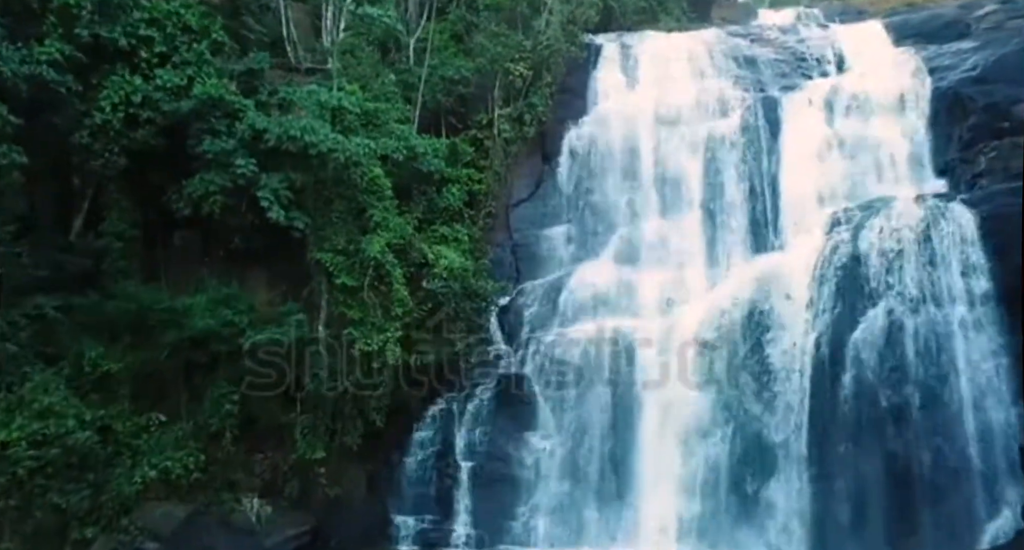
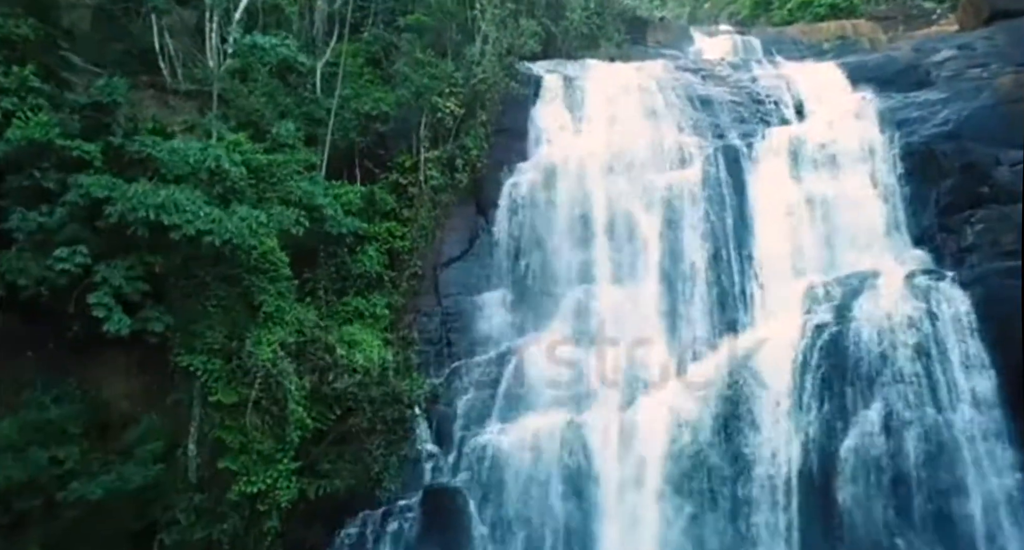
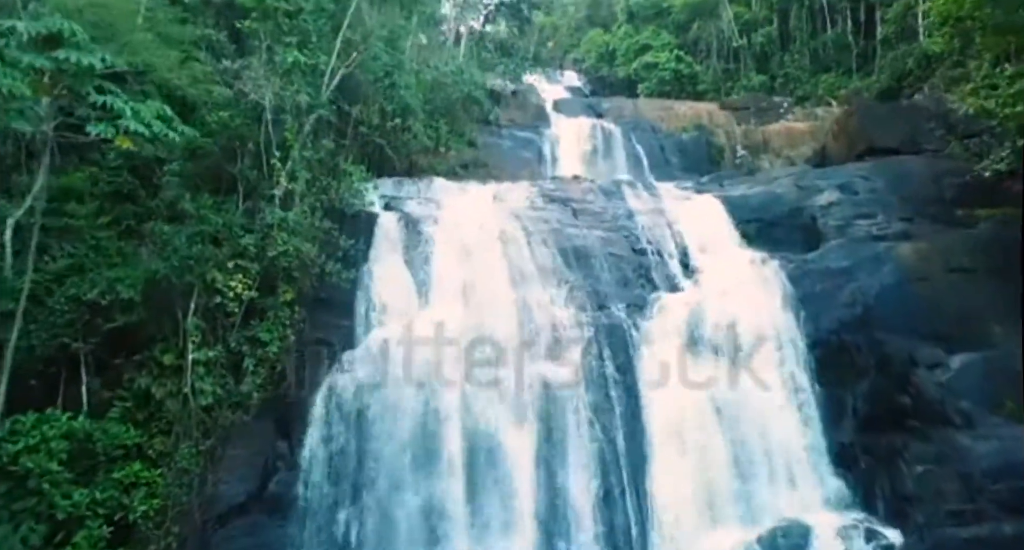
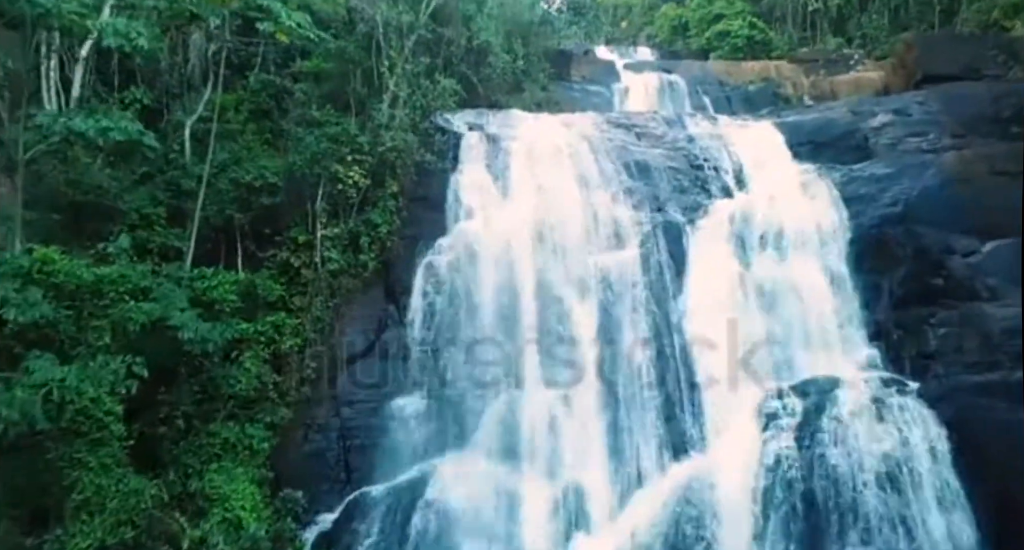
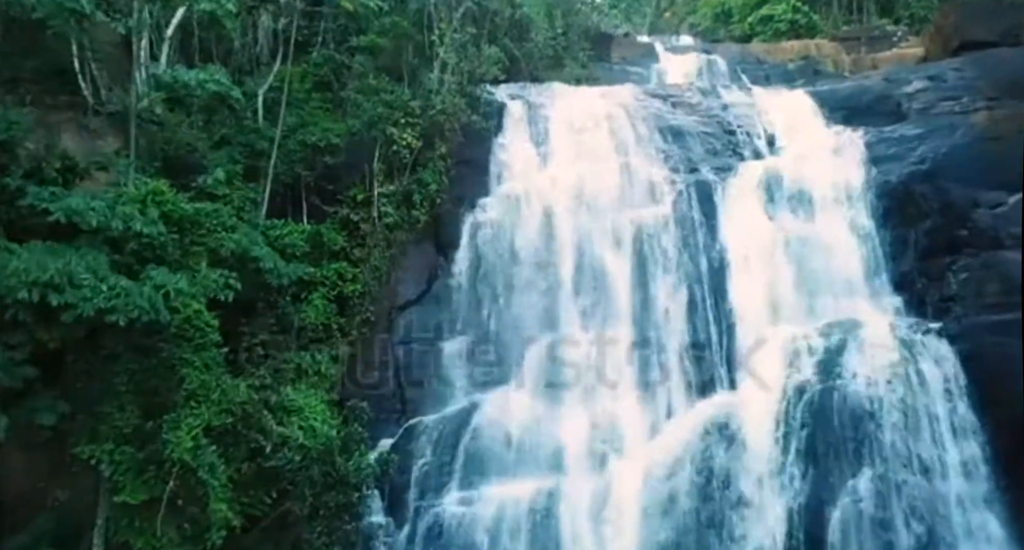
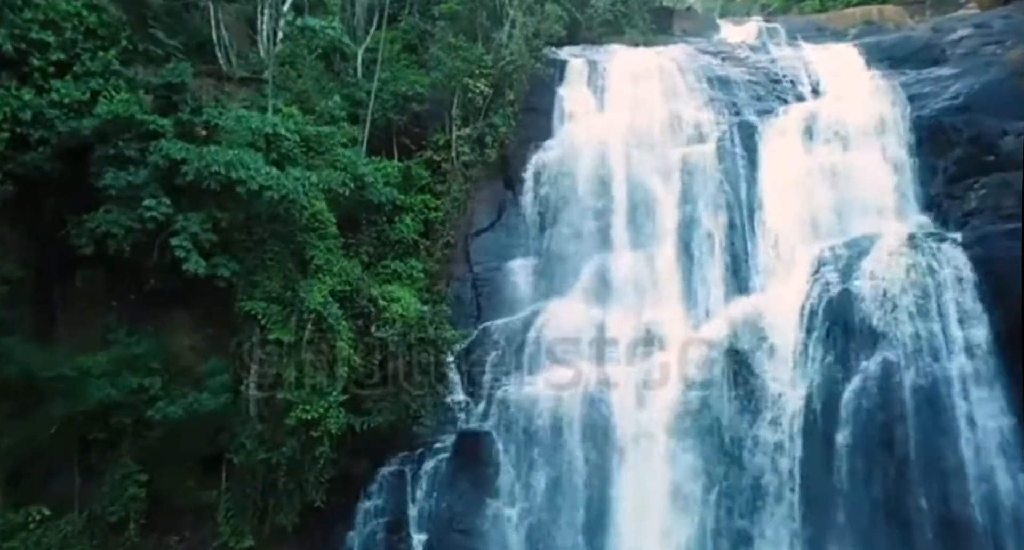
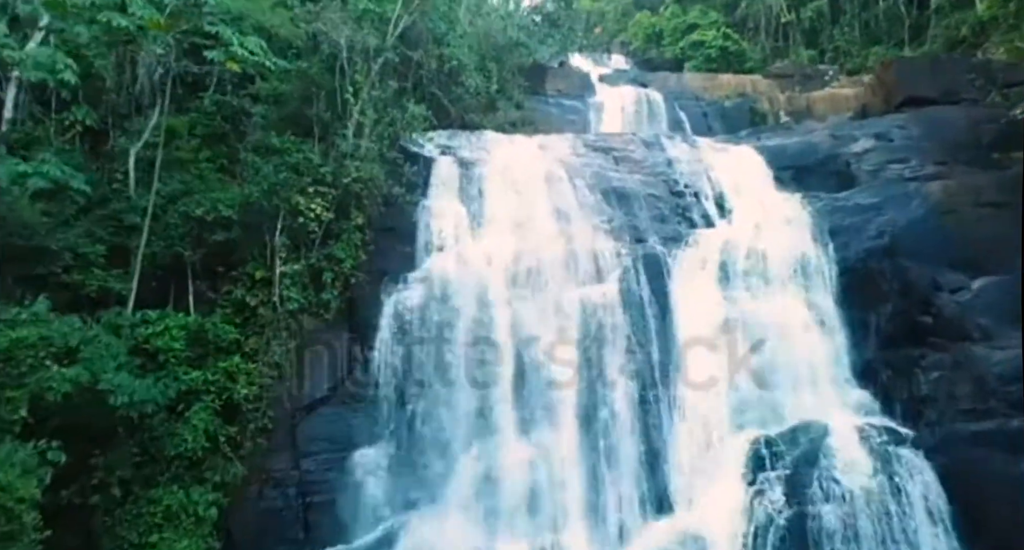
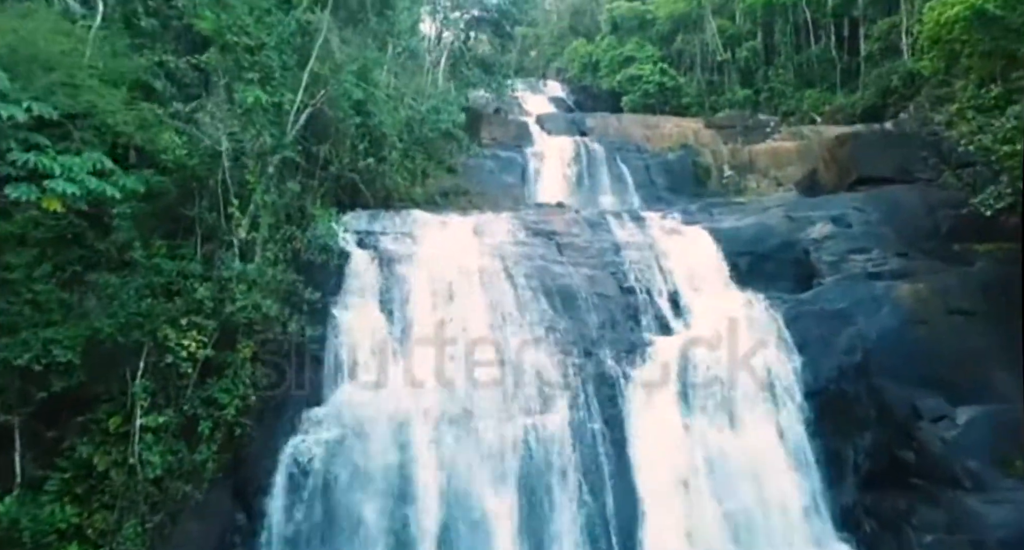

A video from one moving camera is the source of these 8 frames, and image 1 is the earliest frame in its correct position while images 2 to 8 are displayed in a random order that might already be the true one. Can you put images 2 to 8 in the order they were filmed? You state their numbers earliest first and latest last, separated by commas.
6, 2, 5, 4, 7, 3, 8
